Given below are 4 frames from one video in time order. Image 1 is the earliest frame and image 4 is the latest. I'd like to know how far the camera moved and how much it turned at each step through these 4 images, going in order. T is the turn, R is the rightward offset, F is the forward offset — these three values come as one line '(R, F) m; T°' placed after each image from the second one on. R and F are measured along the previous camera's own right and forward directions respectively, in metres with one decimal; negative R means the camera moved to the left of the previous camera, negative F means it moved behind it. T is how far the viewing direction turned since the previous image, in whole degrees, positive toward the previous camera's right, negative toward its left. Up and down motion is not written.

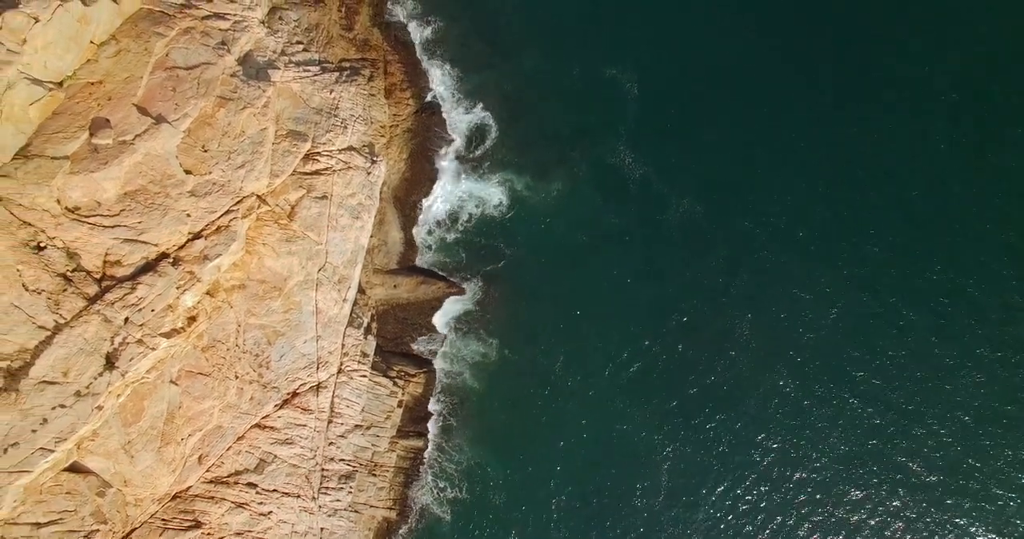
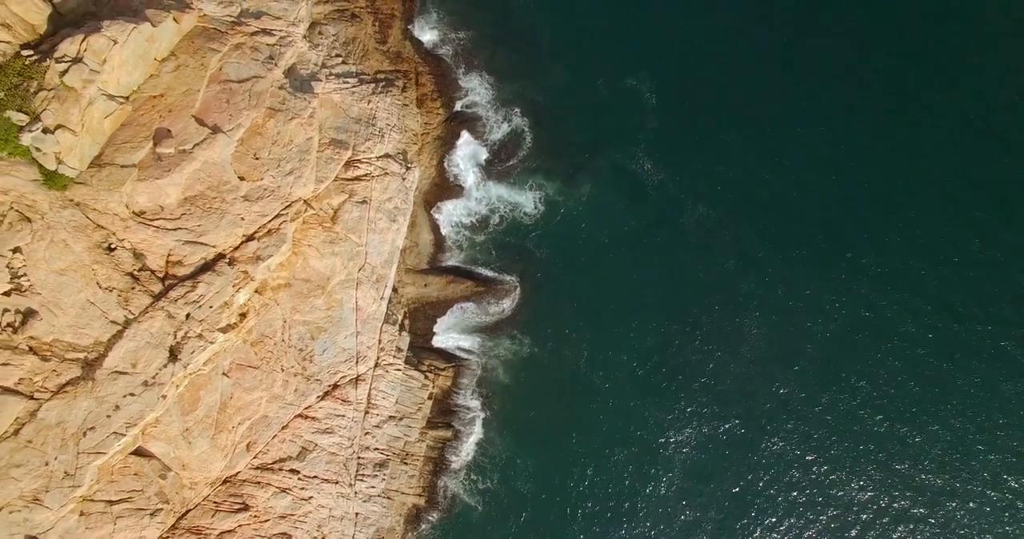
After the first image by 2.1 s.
(-1.6, -2.5) m; 0°
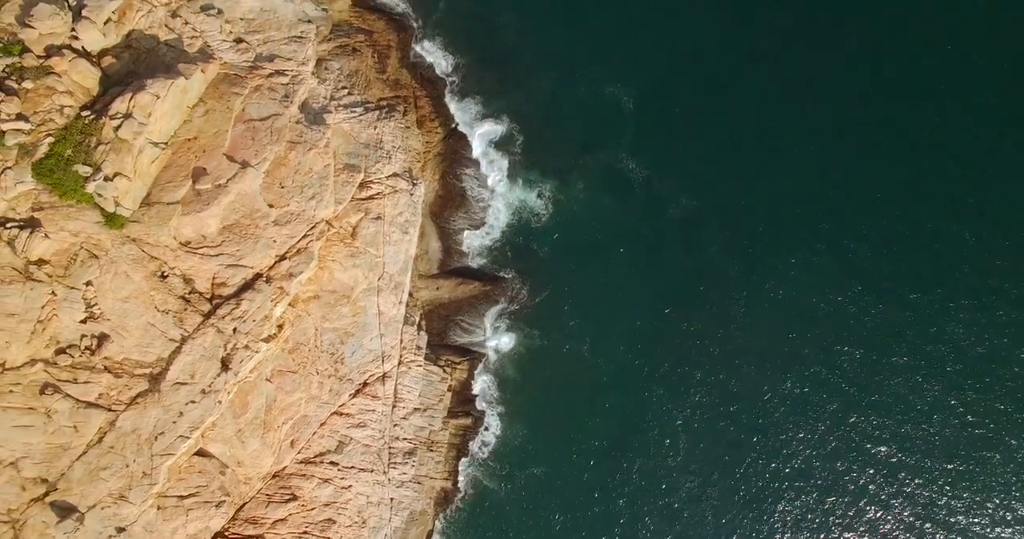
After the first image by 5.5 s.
(-0.1, -4.5) m; 0°
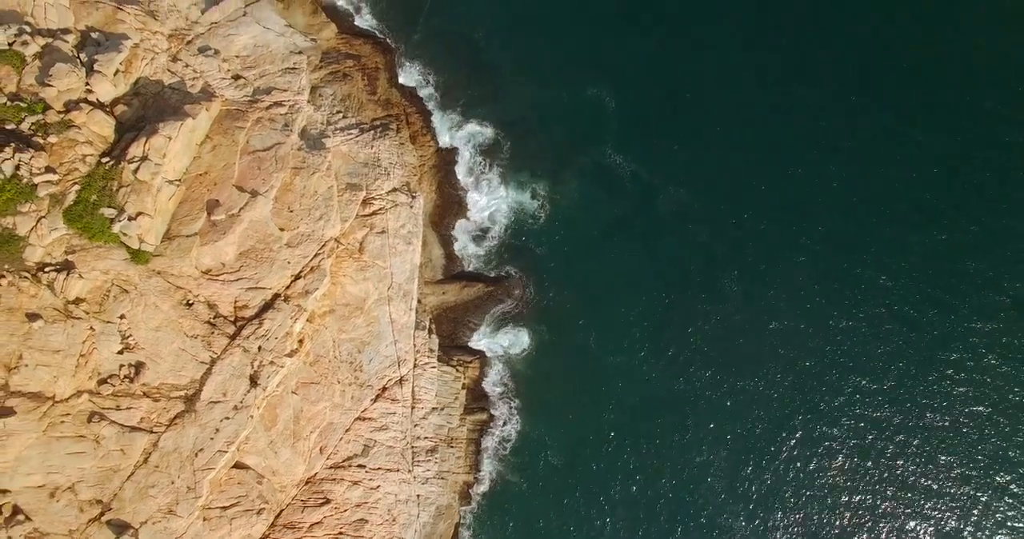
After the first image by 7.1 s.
(+0.1, -2.6) m; 0°
